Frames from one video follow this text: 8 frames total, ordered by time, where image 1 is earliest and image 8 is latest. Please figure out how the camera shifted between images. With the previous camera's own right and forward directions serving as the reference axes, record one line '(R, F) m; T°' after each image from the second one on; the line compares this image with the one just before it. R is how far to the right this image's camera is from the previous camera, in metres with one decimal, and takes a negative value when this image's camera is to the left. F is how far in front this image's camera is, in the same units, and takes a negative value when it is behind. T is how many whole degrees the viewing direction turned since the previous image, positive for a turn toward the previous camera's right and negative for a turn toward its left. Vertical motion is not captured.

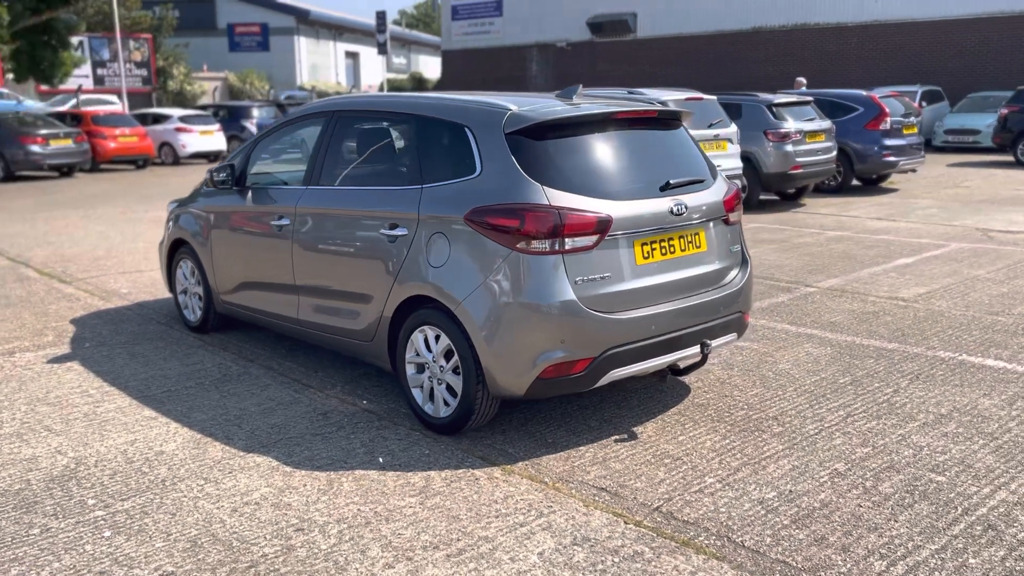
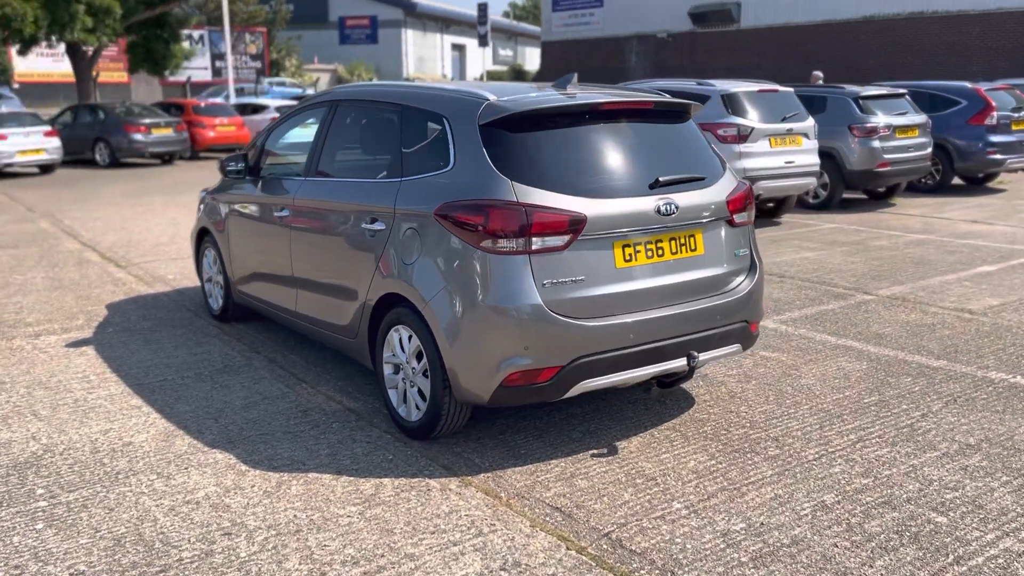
(+0.6, +0.3) m; -7°
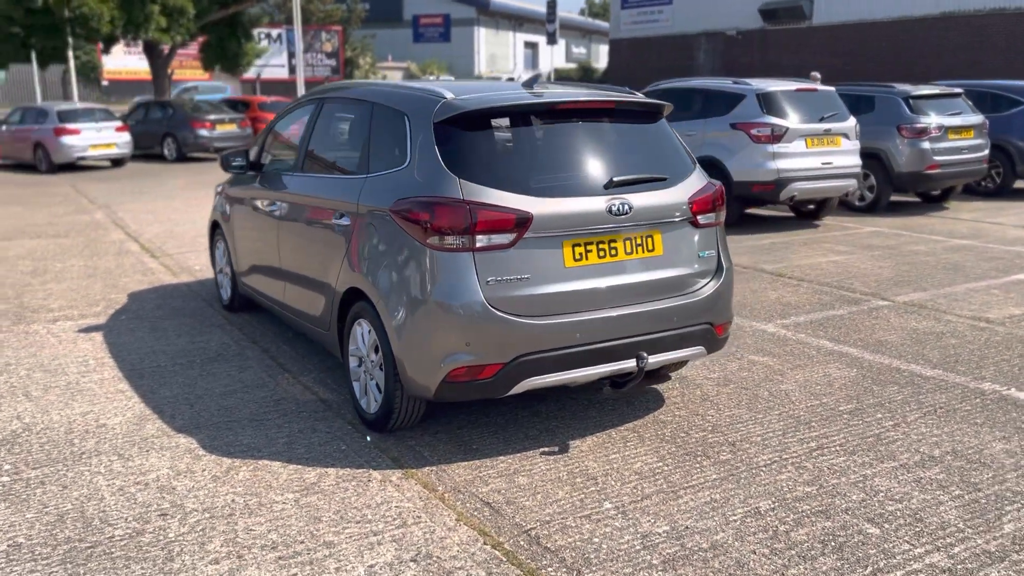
(+0.6, 0.0) m; -5°
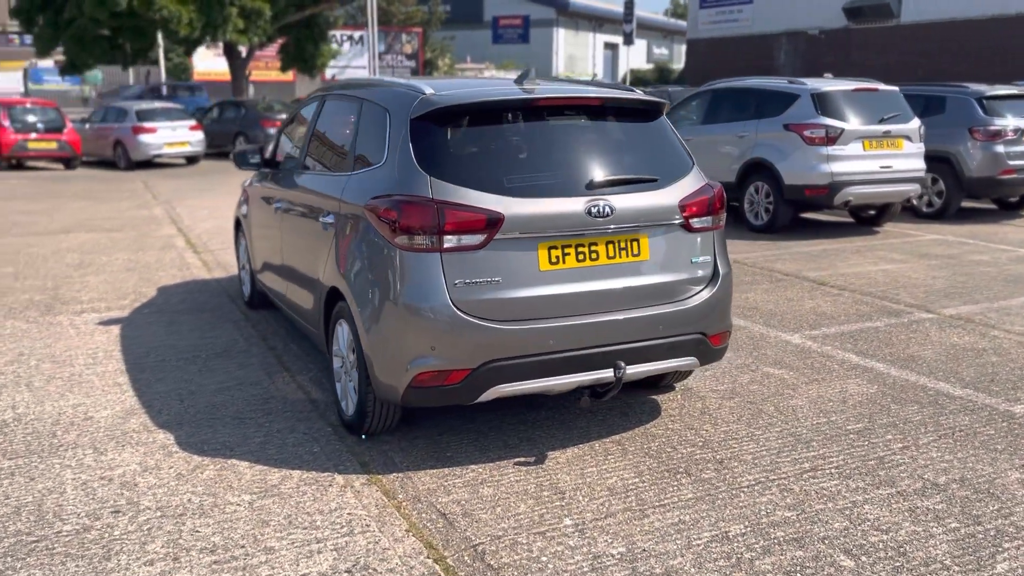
(+0.5, +0.2) m; -5°
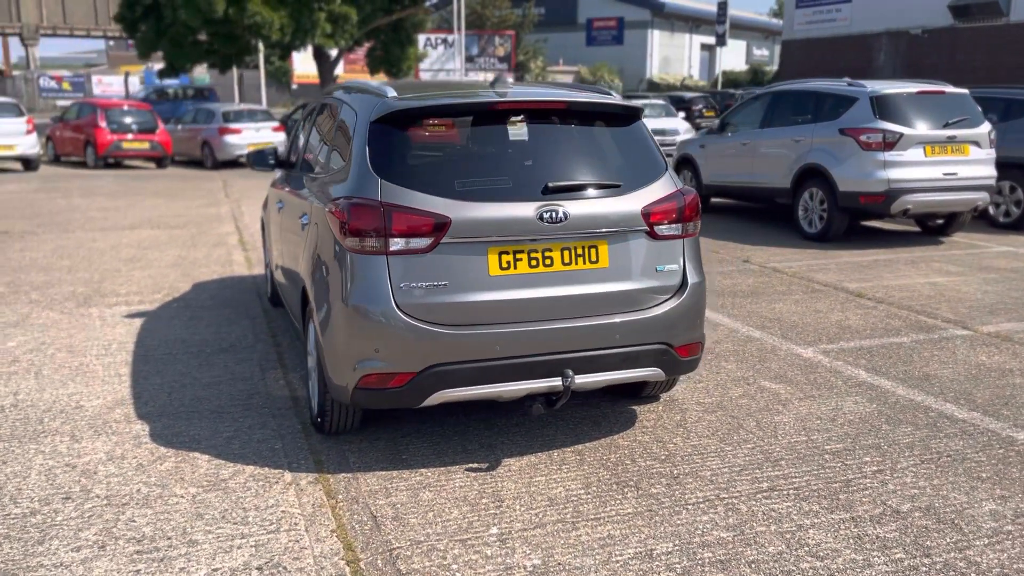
(+0.6, +0.1) m; -6°
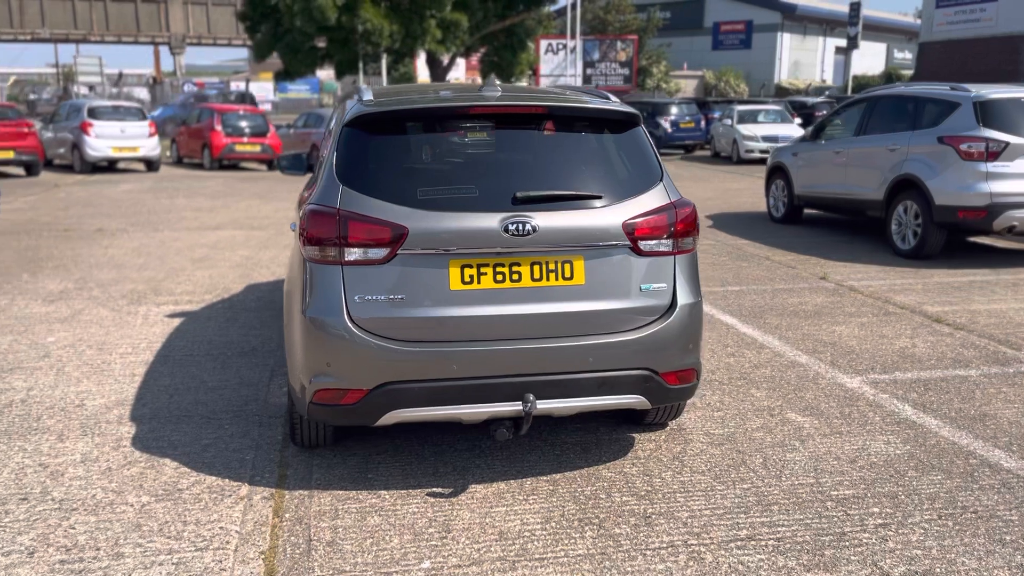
(+0.7, +0.3) m; -8°
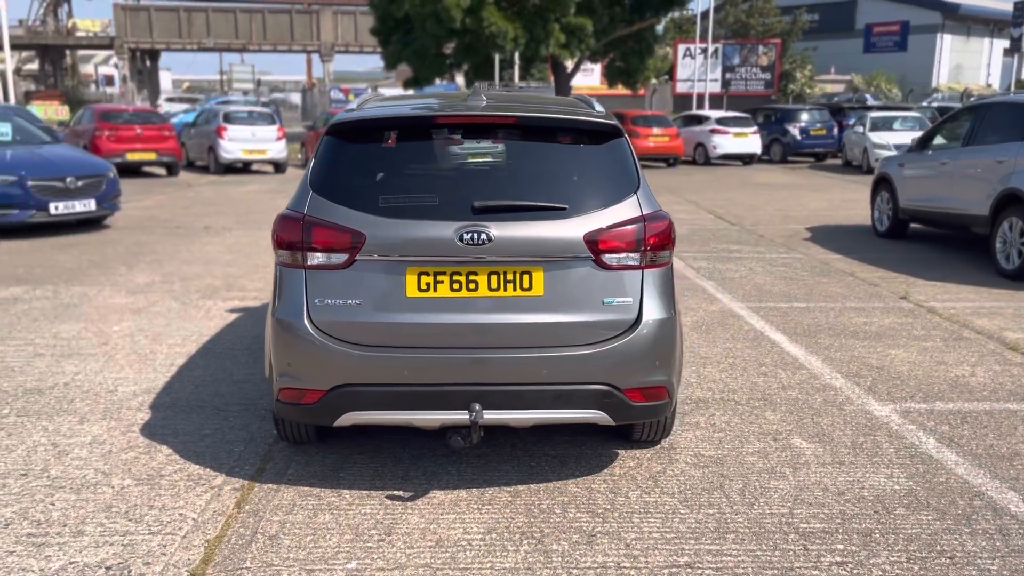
(+0.8, +0.1) m; -9°
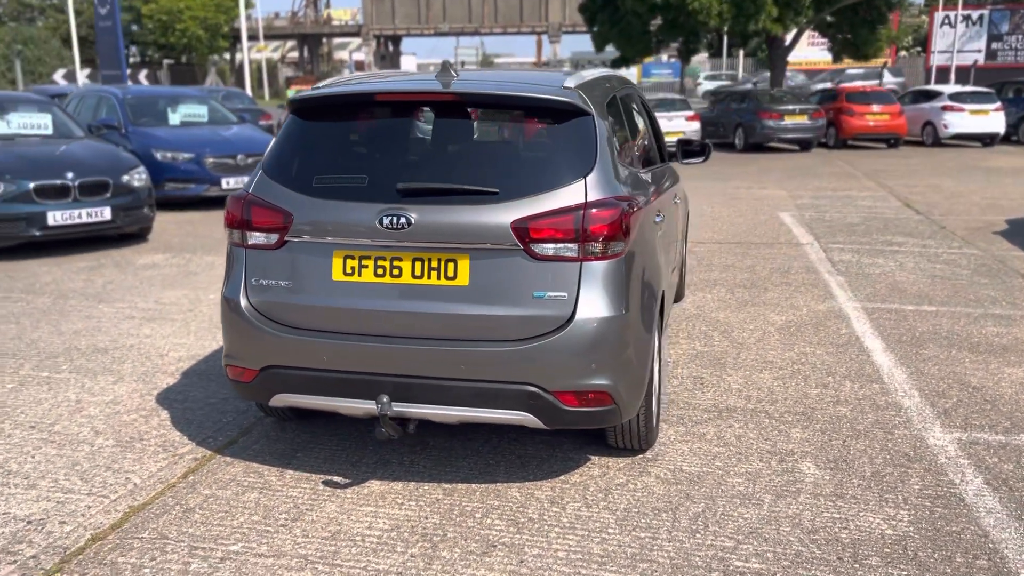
(+1.2, +0.4) m; -15°
